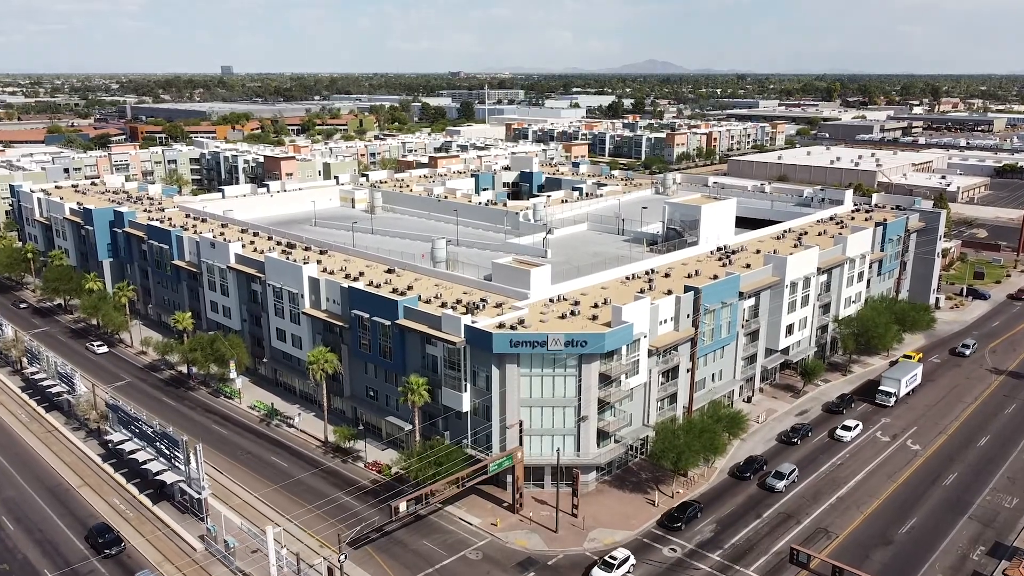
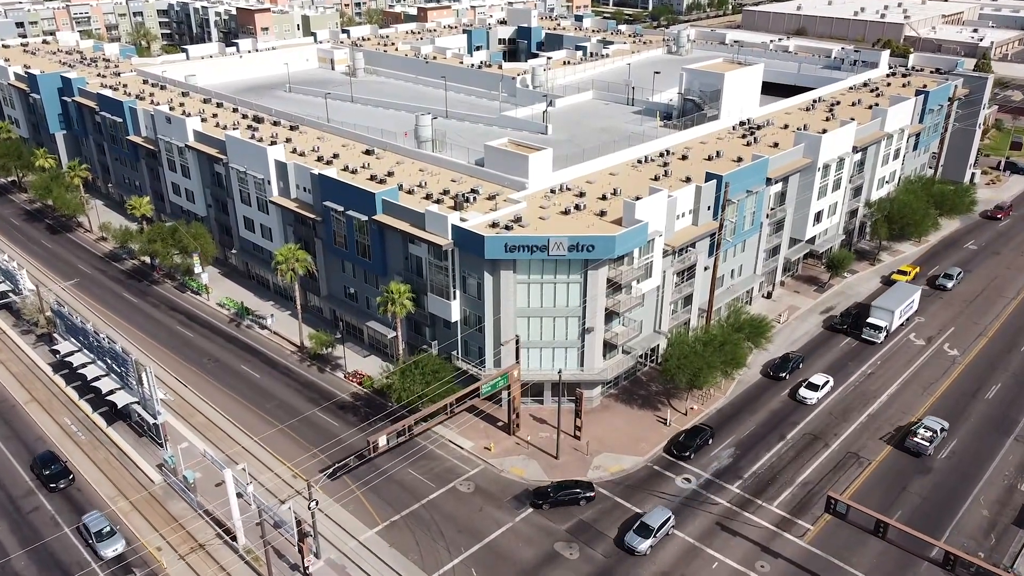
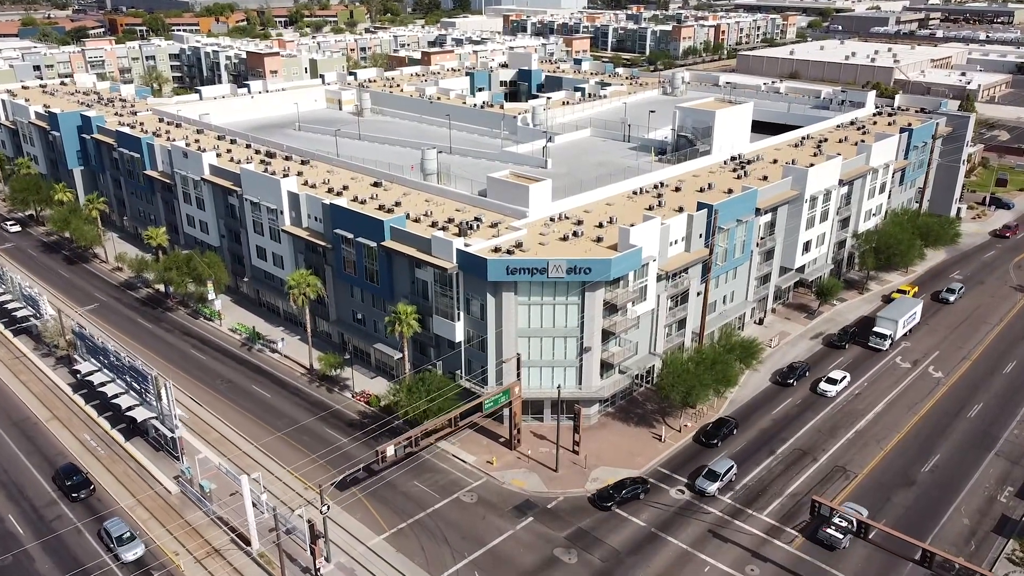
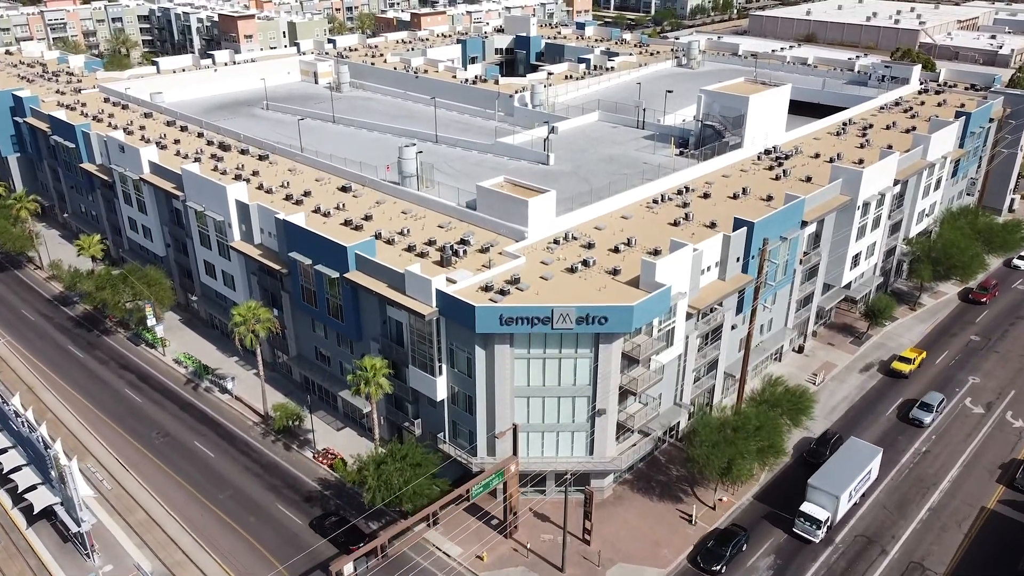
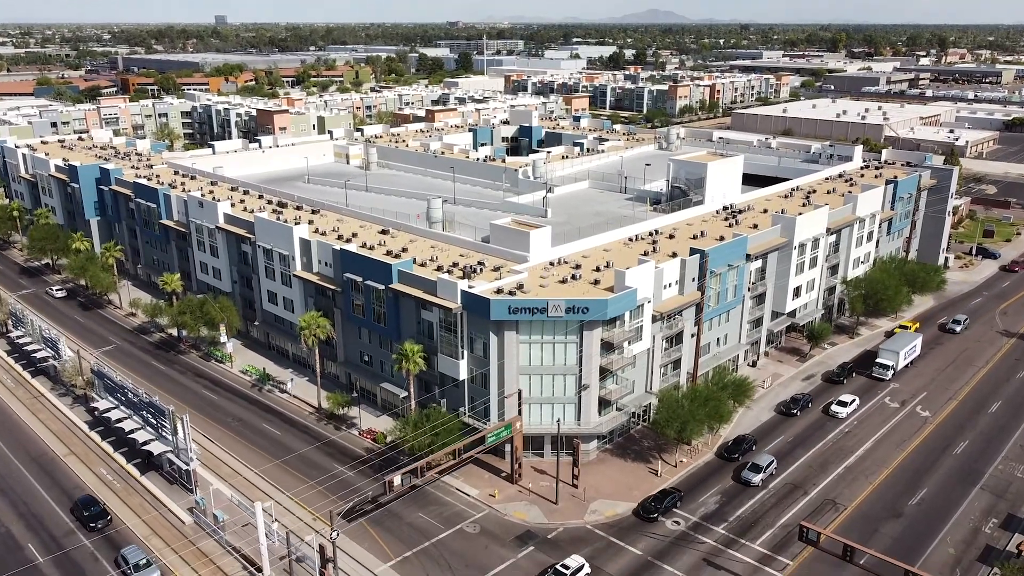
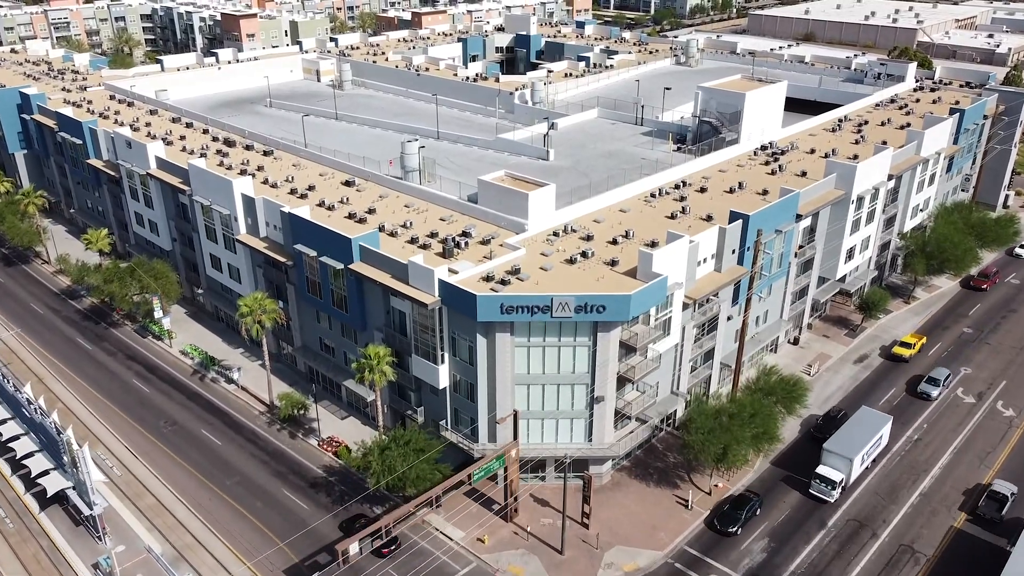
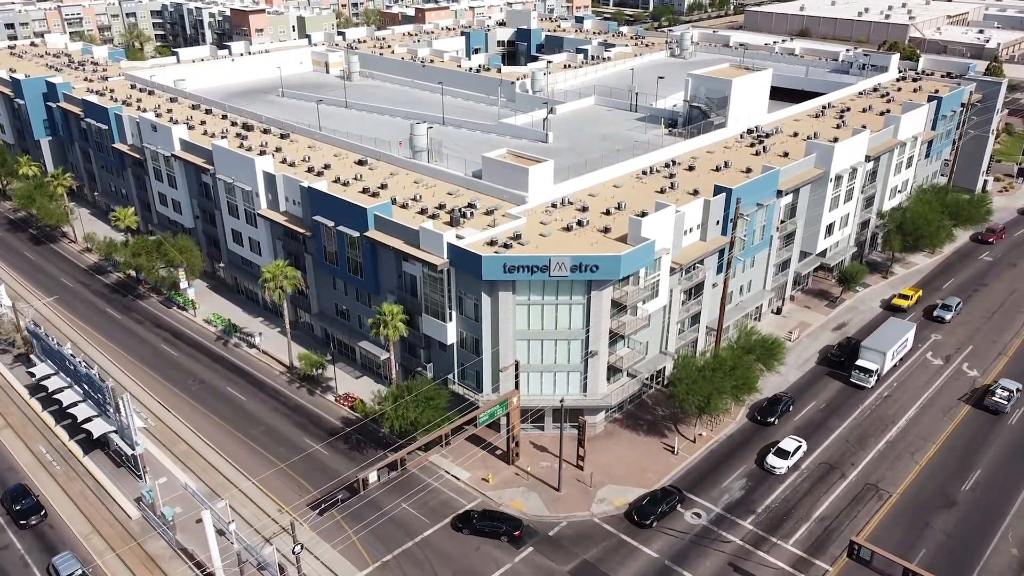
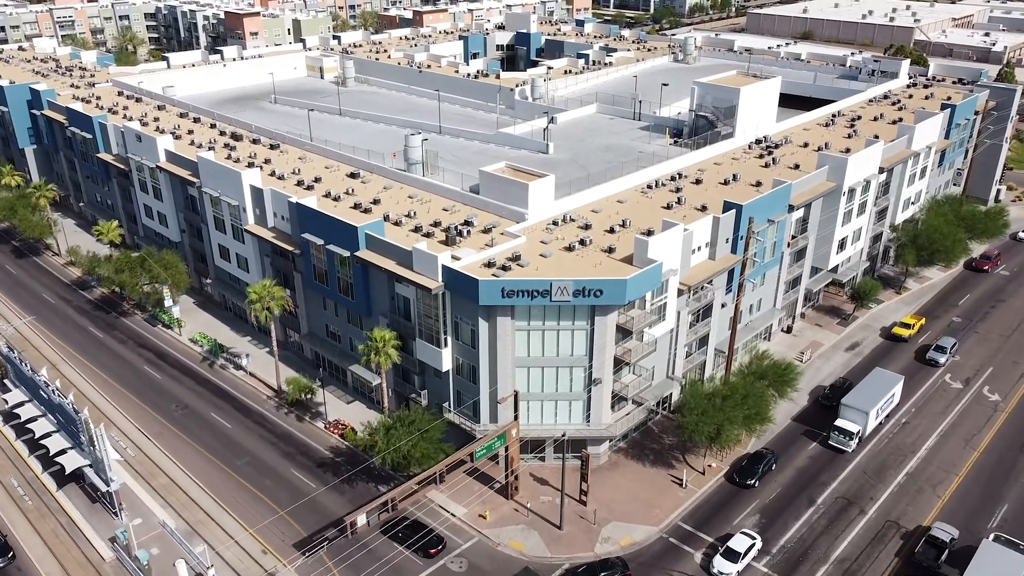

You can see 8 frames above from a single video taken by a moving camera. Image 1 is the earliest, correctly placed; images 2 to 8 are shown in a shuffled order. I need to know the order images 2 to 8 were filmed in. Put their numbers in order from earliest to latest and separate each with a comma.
5, 3, 2, 7, 8, 6, 4
